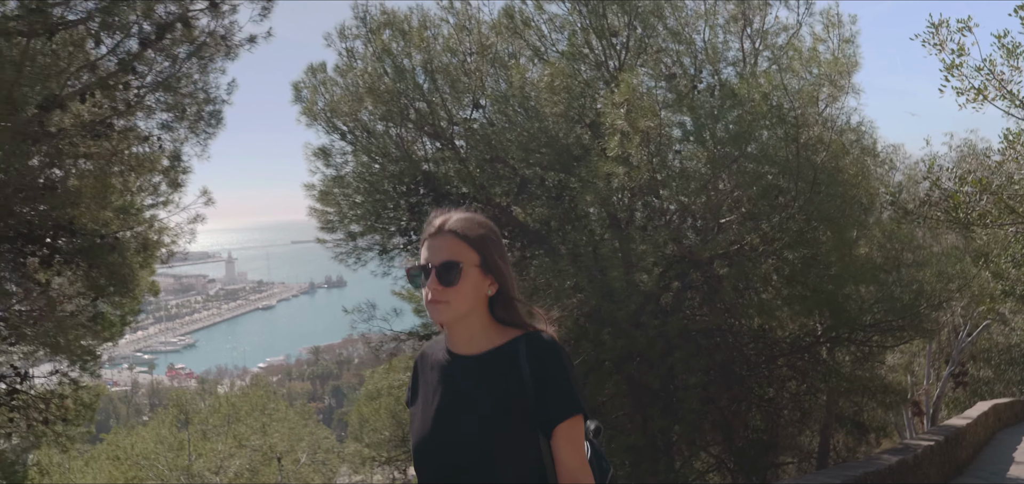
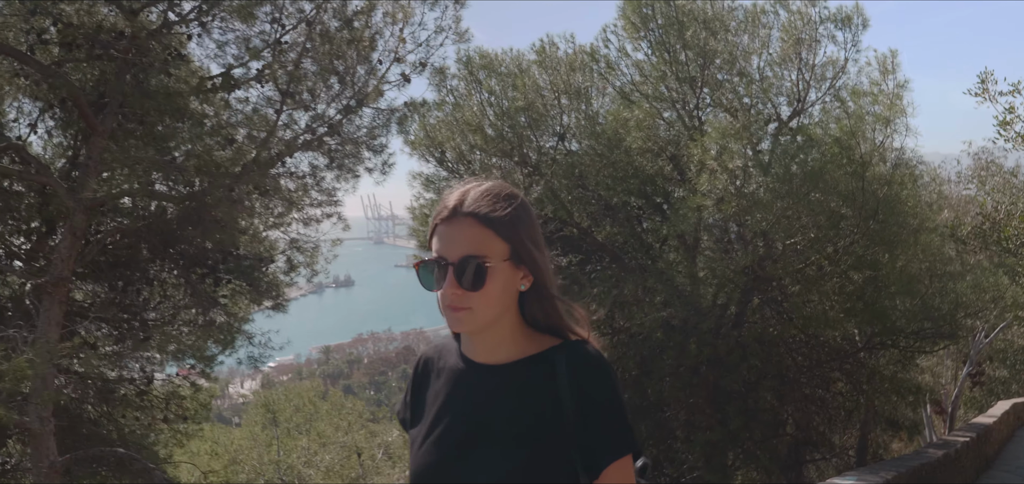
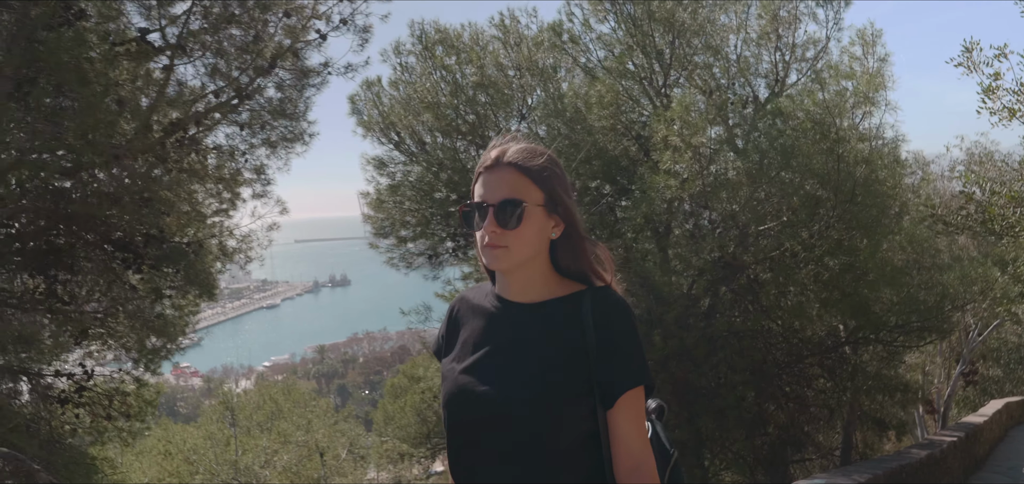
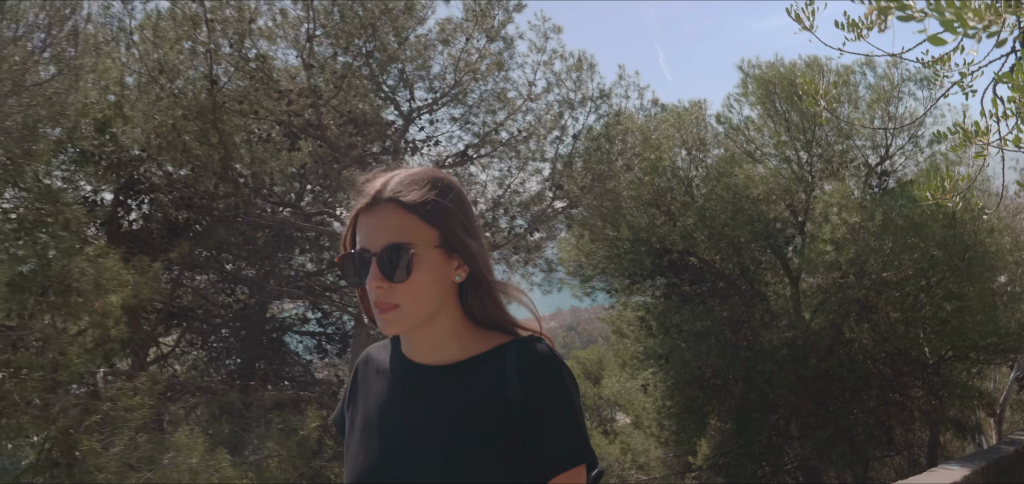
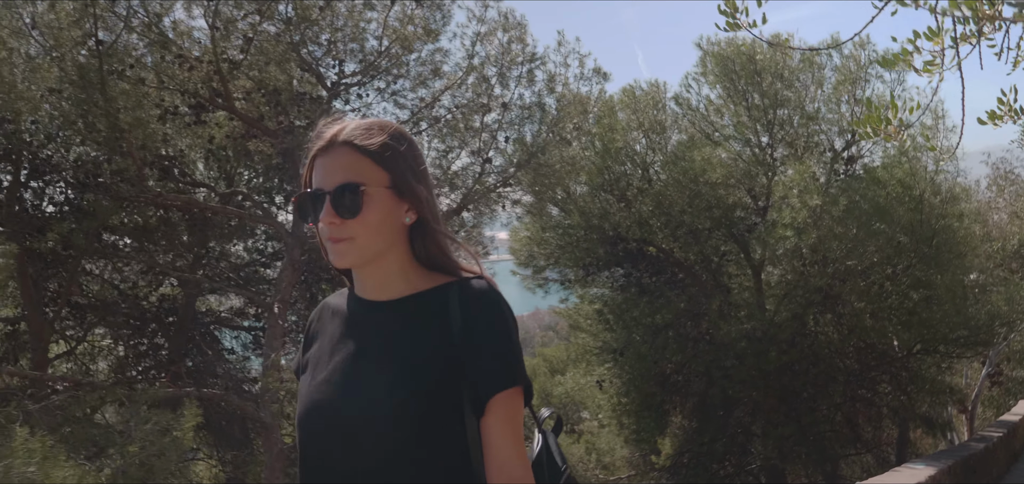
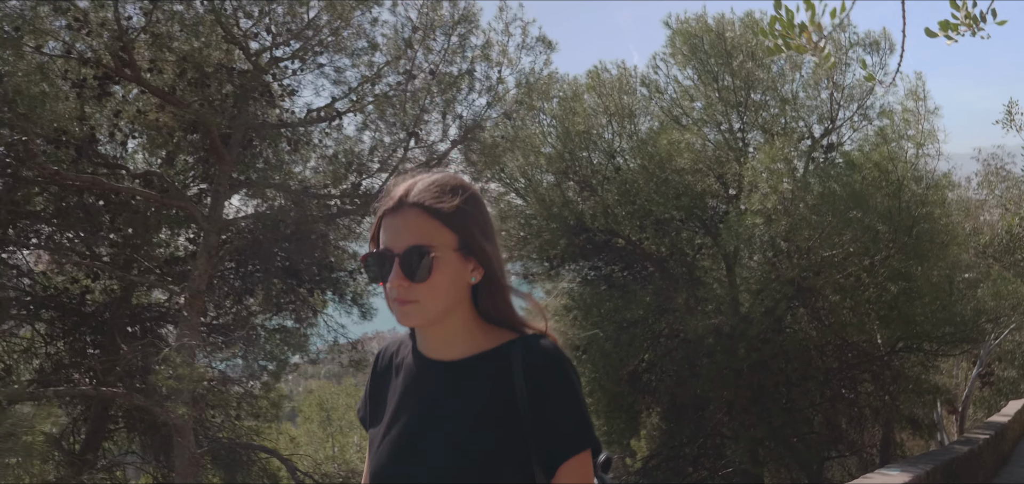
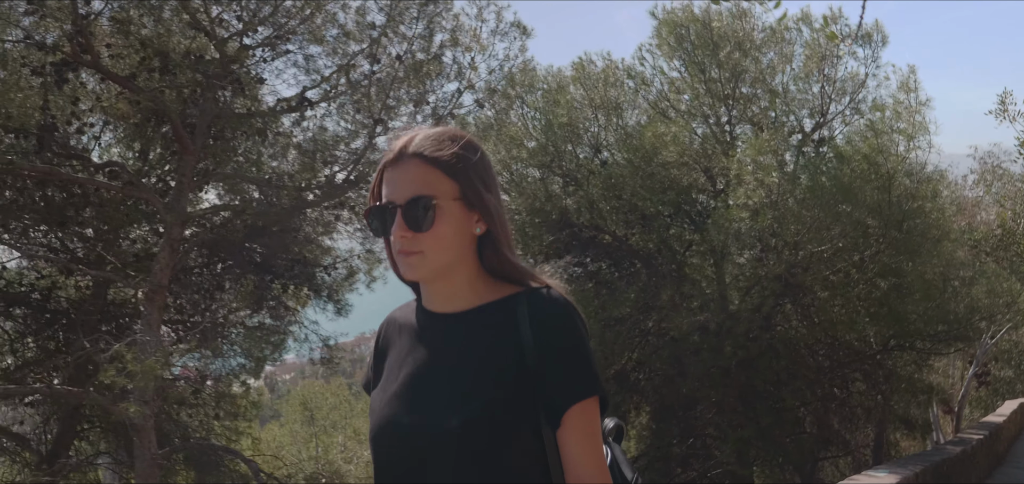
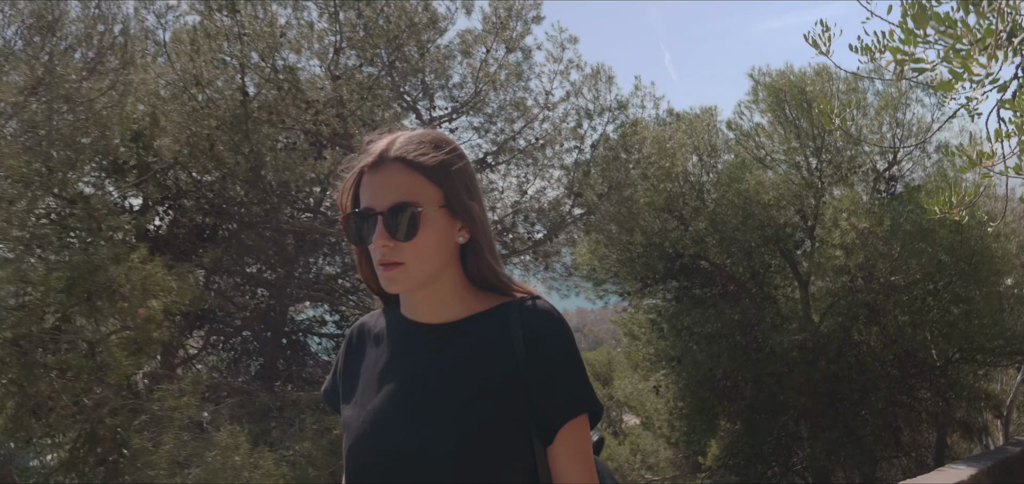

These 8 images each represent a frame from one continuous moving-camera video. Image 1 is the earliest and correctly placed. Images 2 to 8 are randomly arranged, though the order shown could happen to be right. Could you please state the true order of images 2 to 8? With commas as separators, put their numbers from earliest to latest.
3, 2, 7, 6, 5, 4, 8
